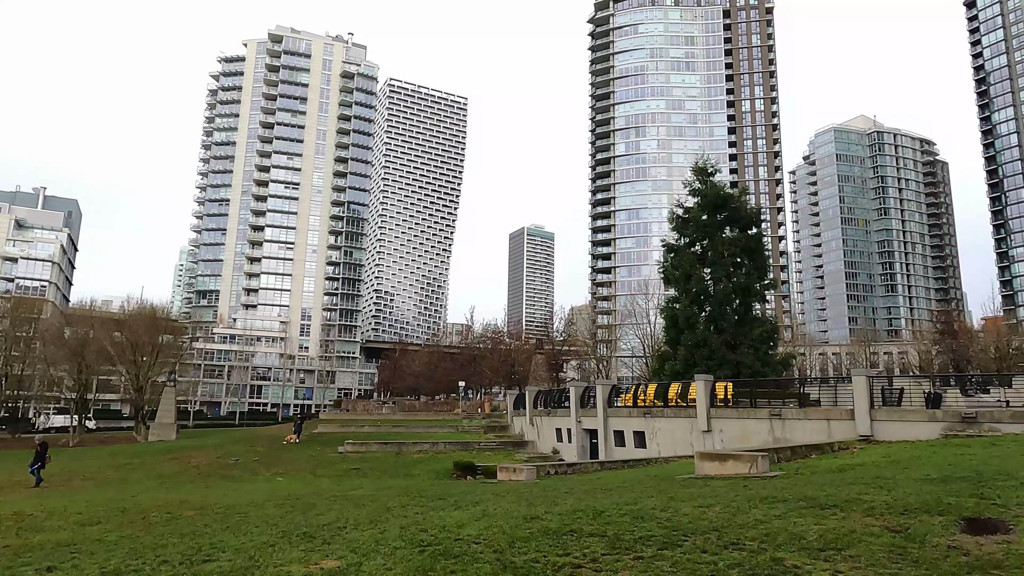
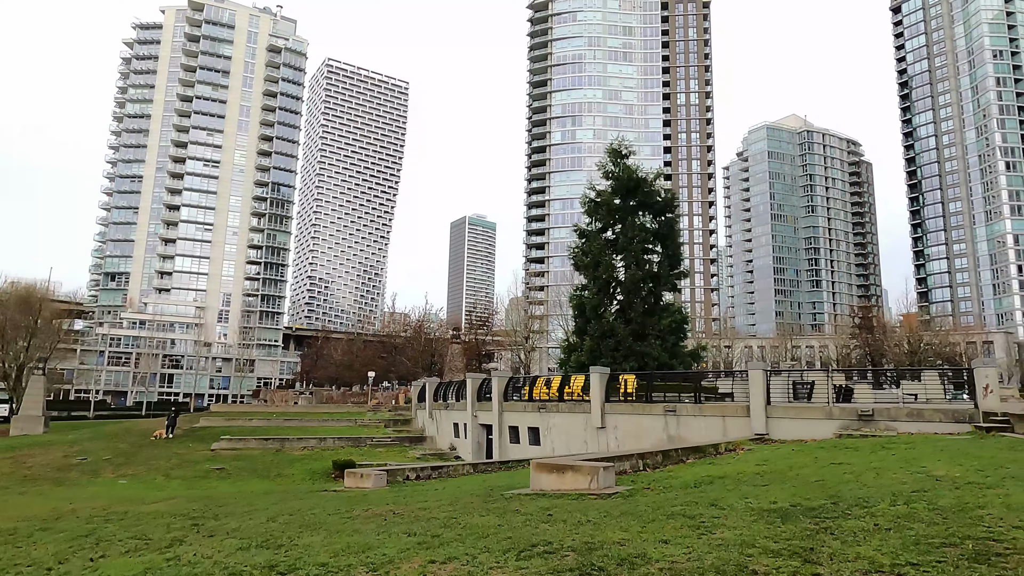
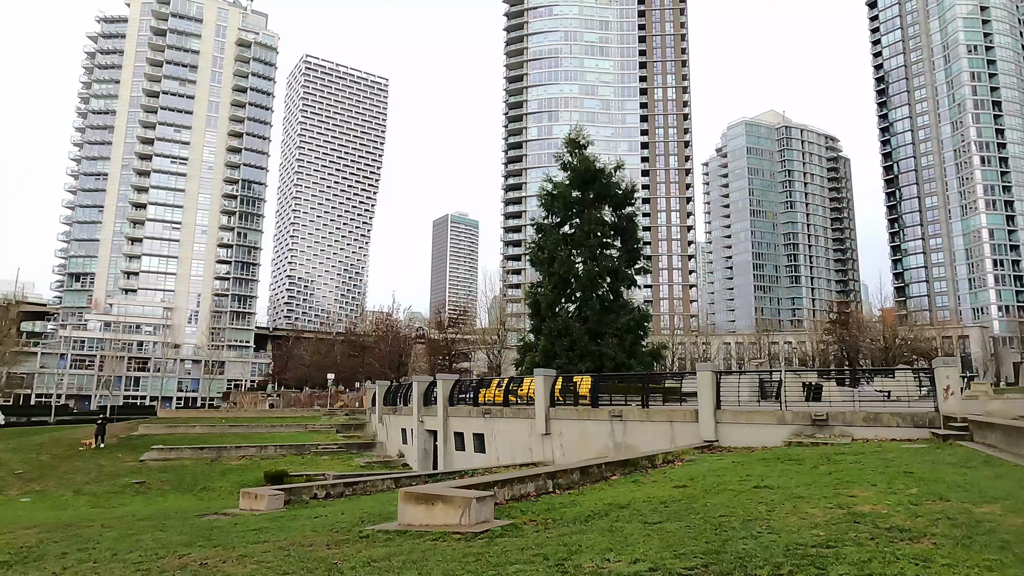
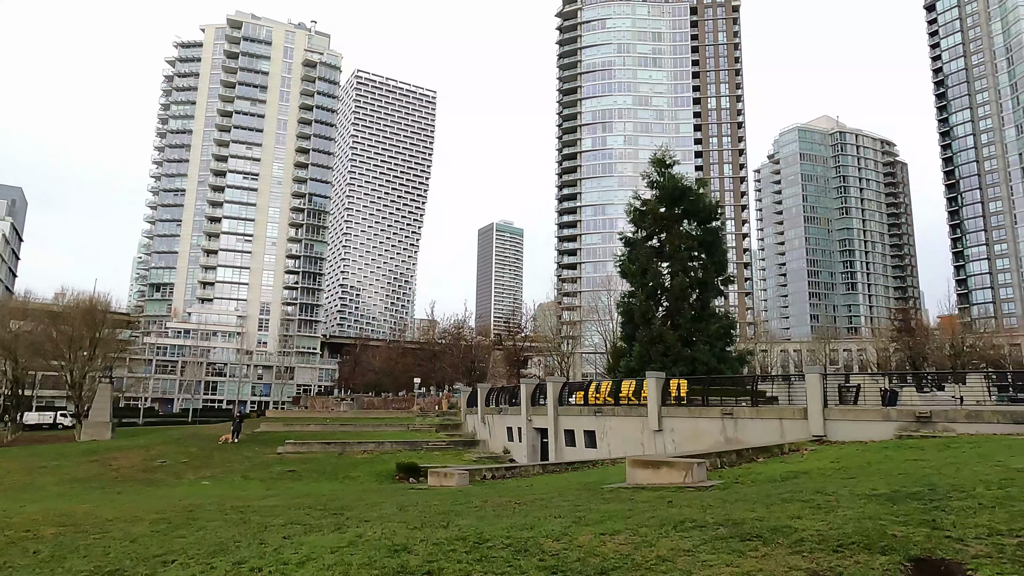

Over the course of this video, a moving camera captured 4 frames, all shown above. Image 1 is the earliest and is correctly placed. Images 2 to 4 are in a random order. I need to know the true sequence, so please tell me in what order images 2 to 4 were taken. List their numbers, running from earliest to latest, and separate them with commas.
4, 2, 3
